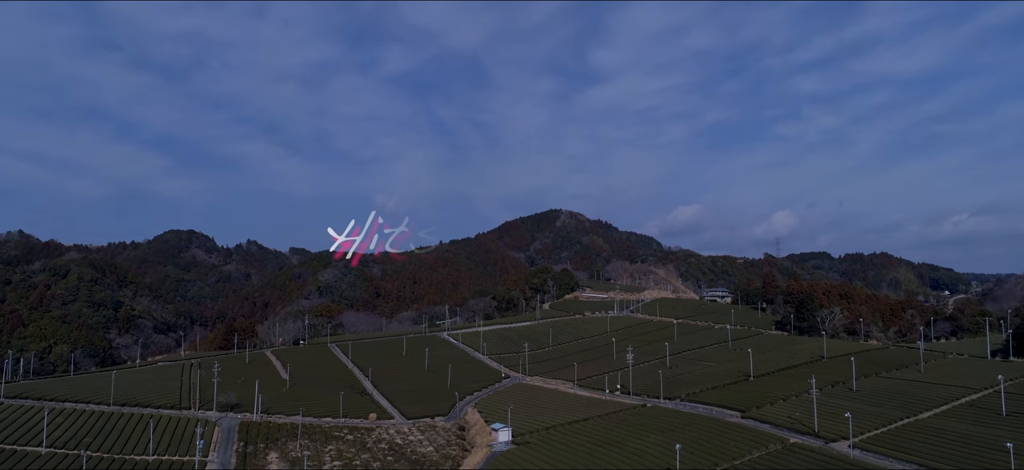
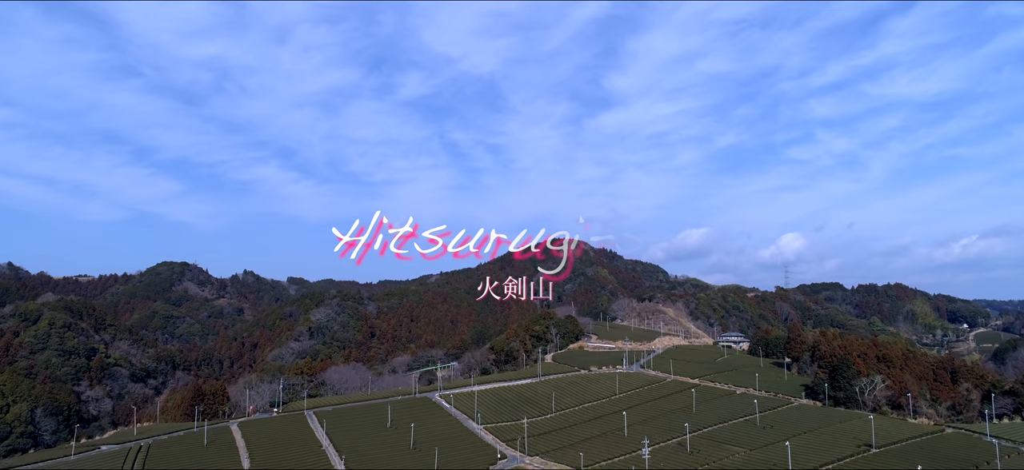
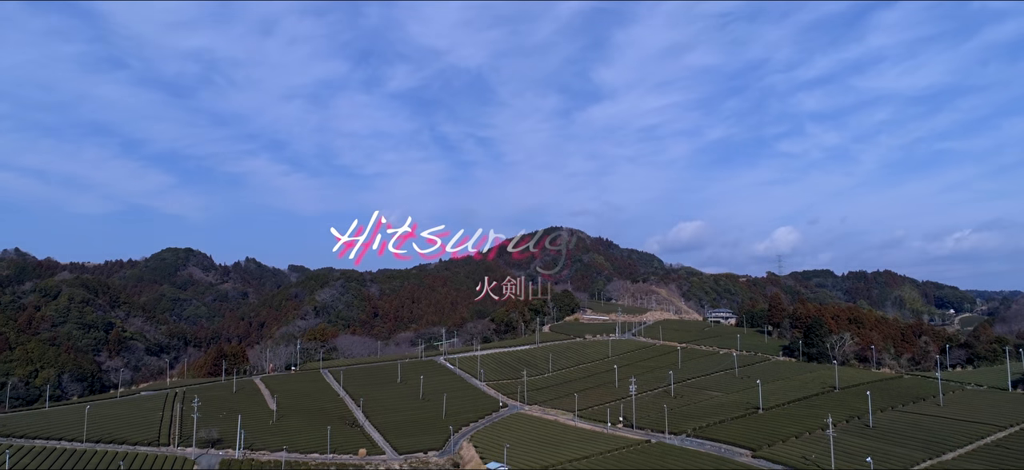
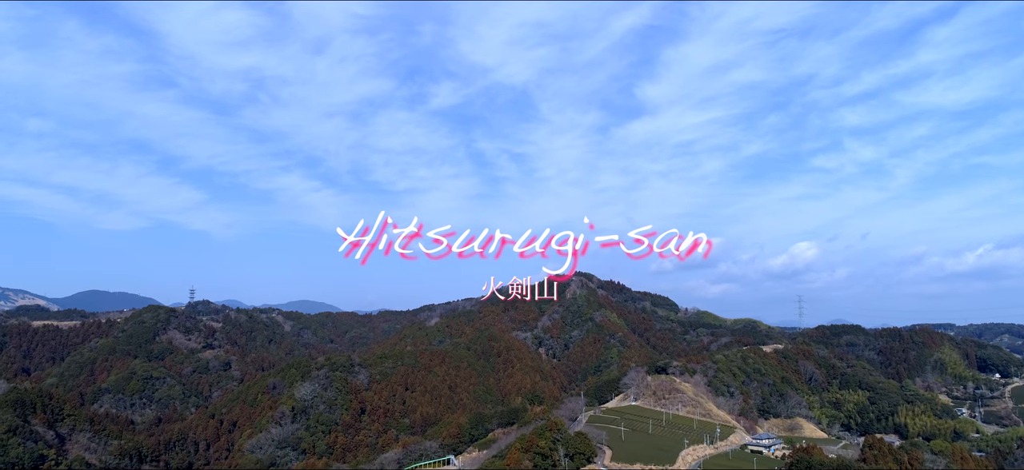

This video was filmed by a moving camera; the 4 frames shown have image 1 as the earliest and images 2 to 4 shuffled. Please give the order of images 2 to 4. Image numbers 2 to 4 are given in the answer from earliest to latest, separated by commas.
3, 2, 4
